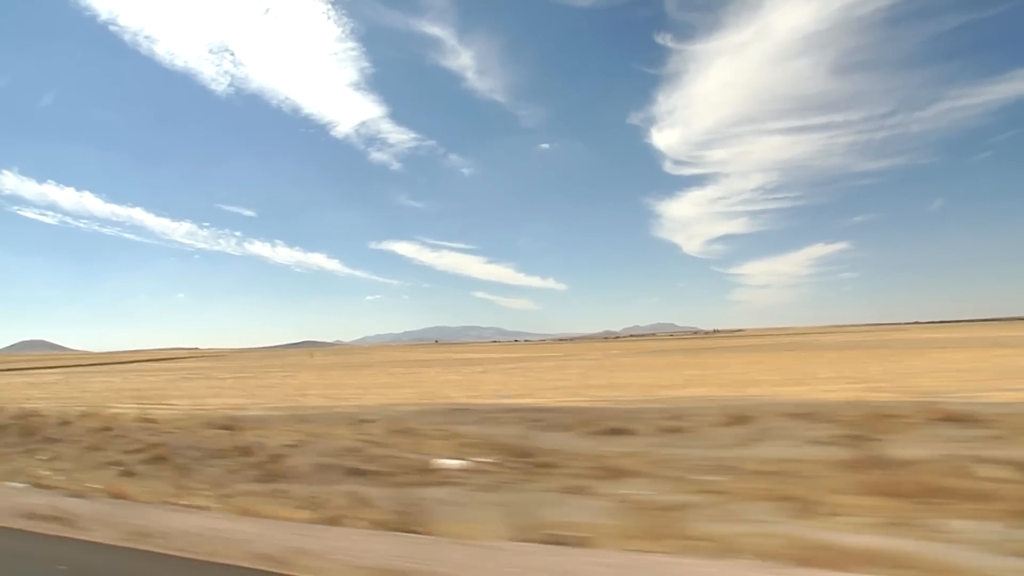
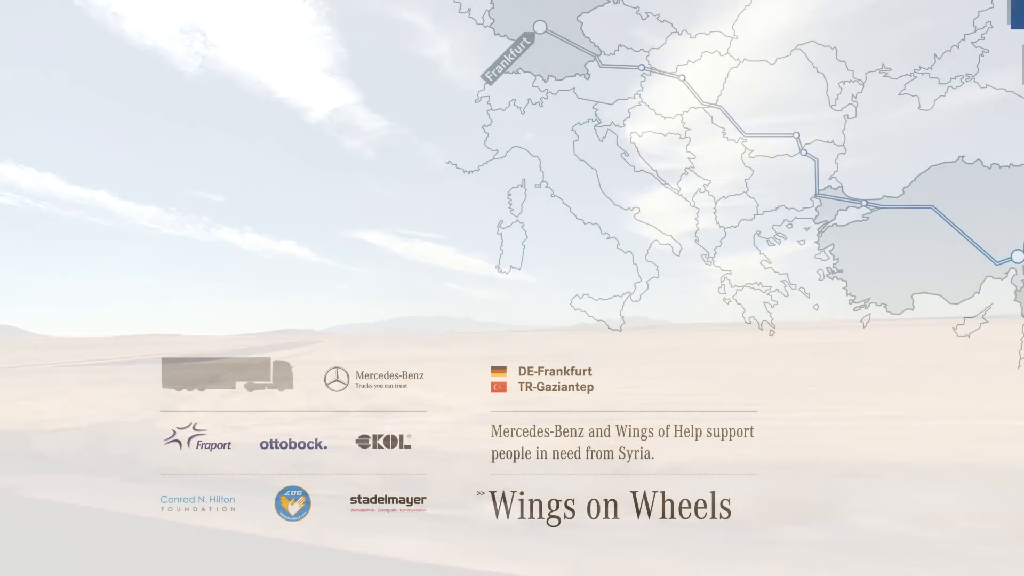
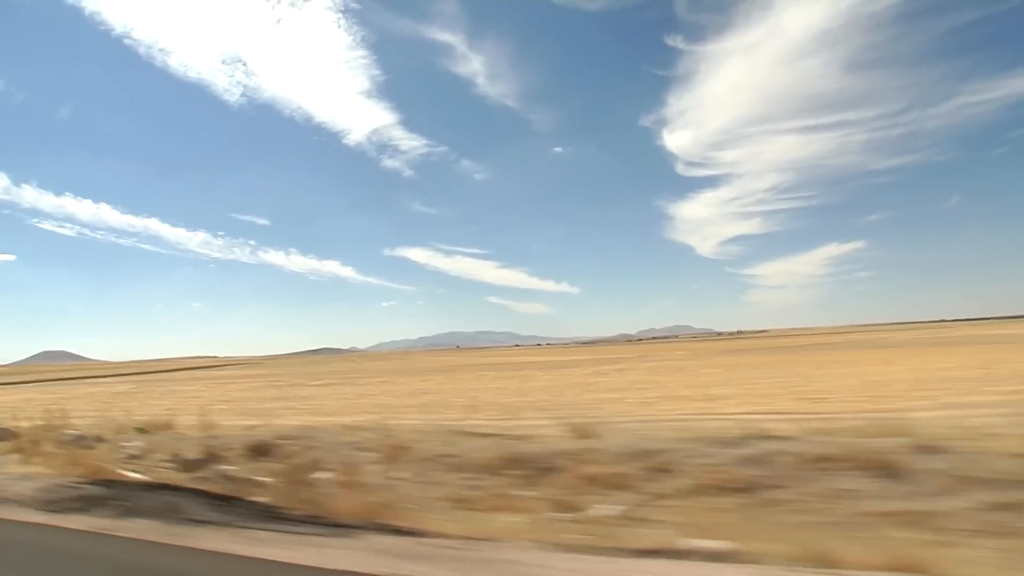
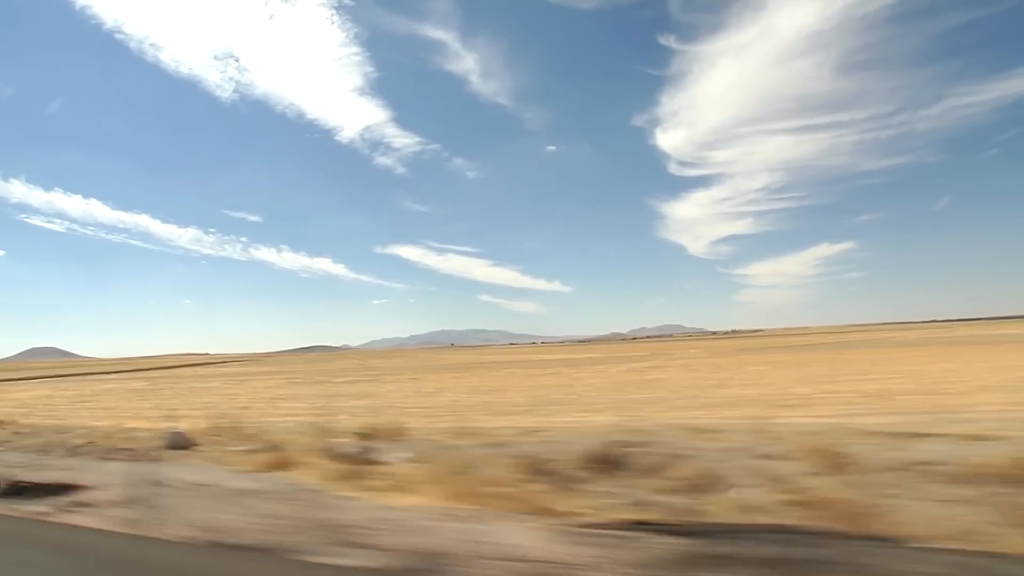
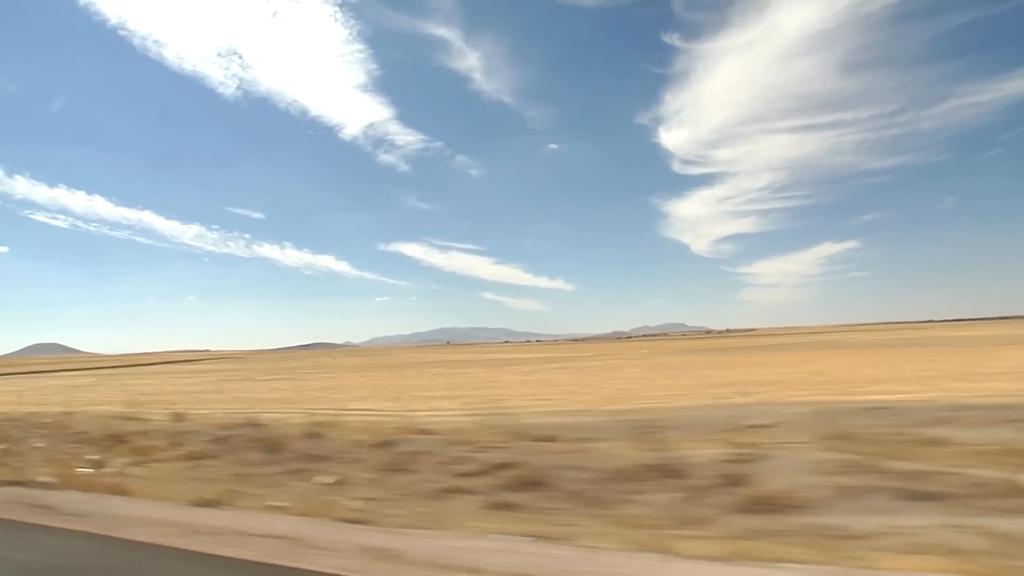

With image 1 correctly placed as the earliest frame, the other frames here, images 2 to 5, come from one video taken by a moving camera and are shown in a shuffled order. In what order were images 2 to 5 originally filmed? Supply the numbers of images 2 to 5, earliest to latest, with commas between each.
5, 3, 4, 2
